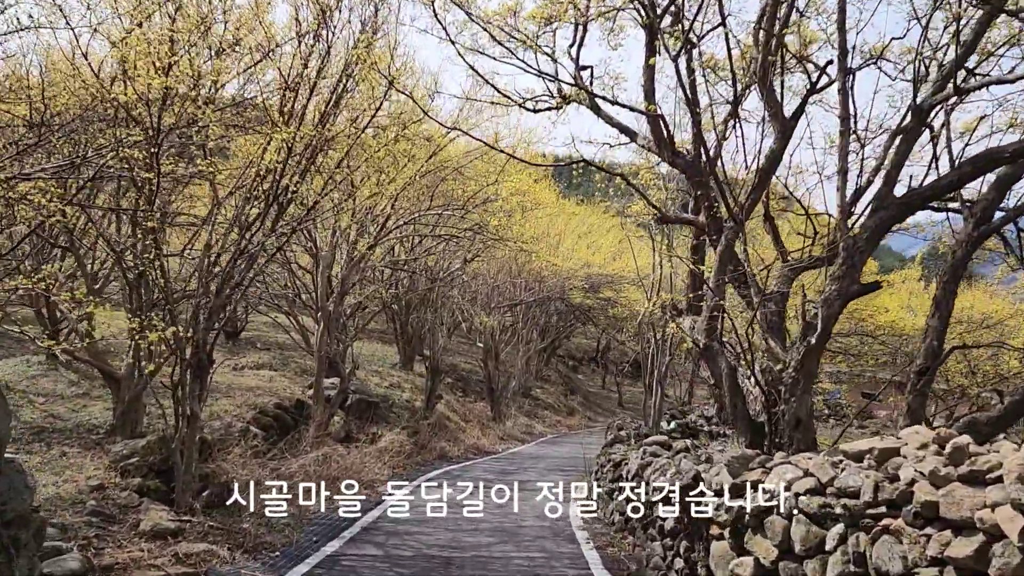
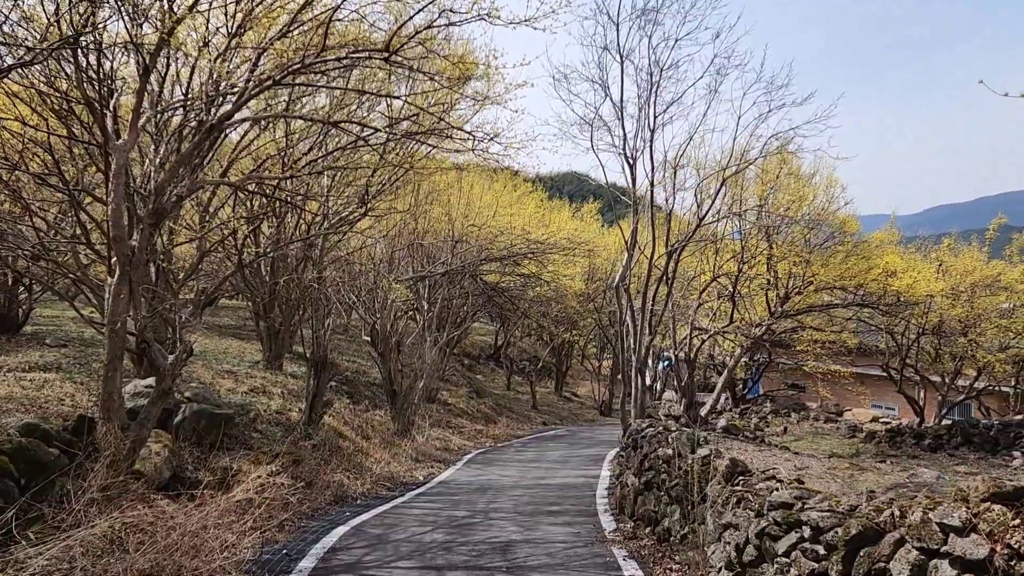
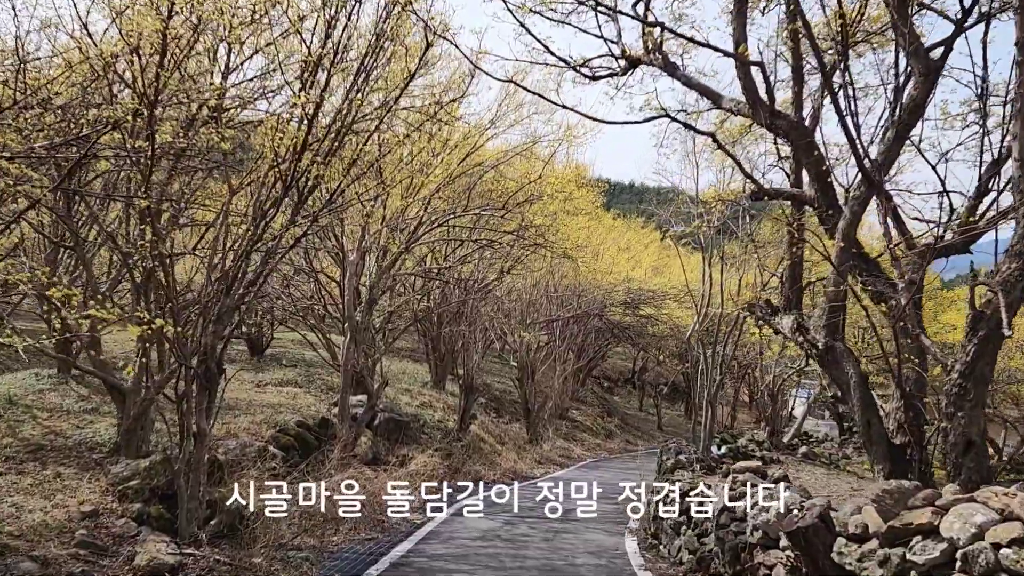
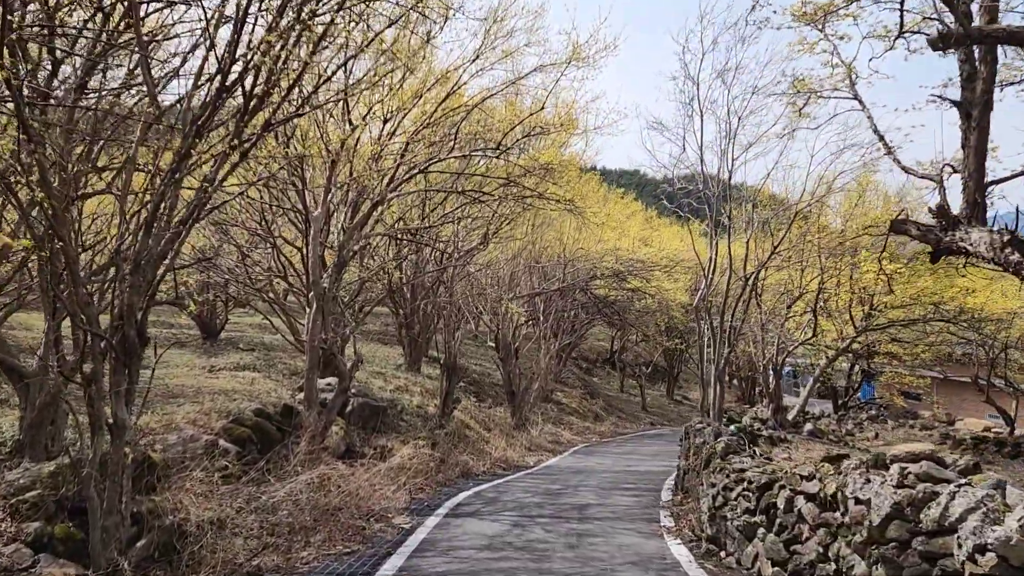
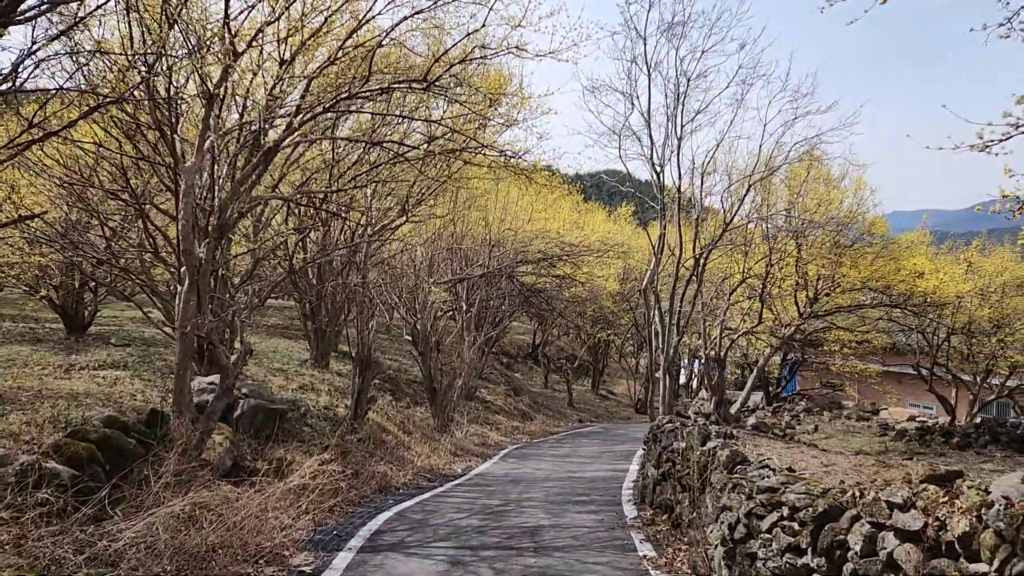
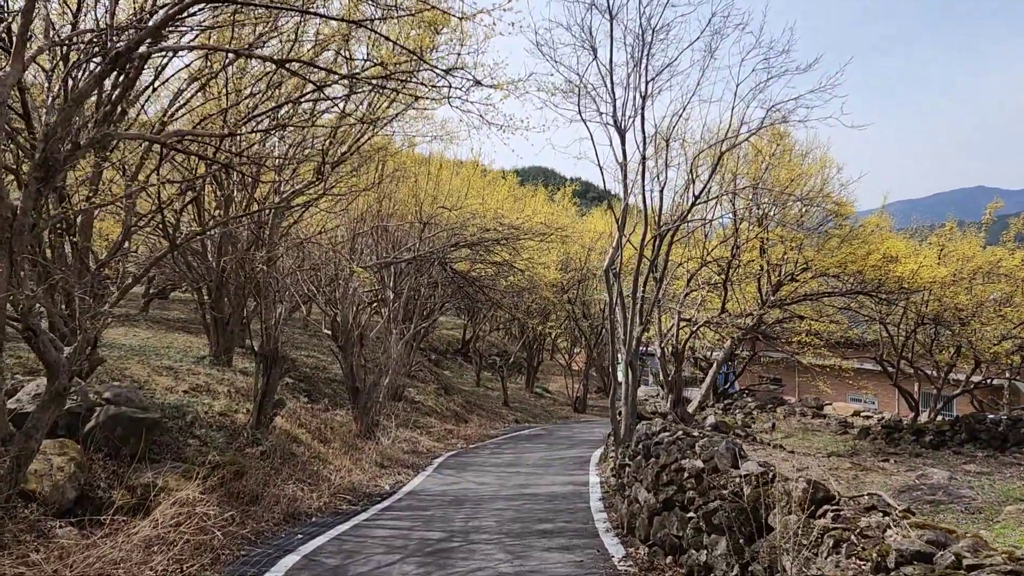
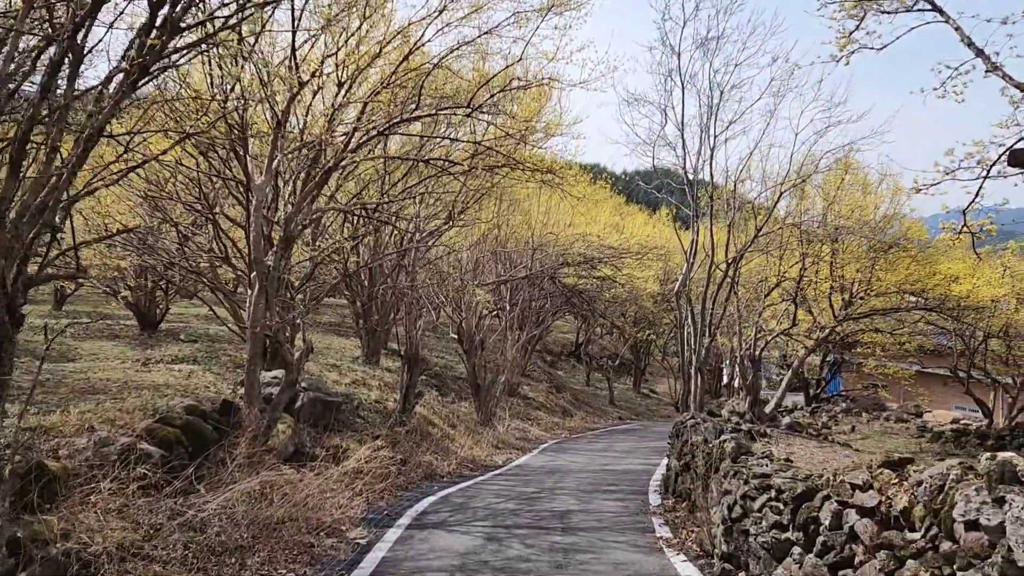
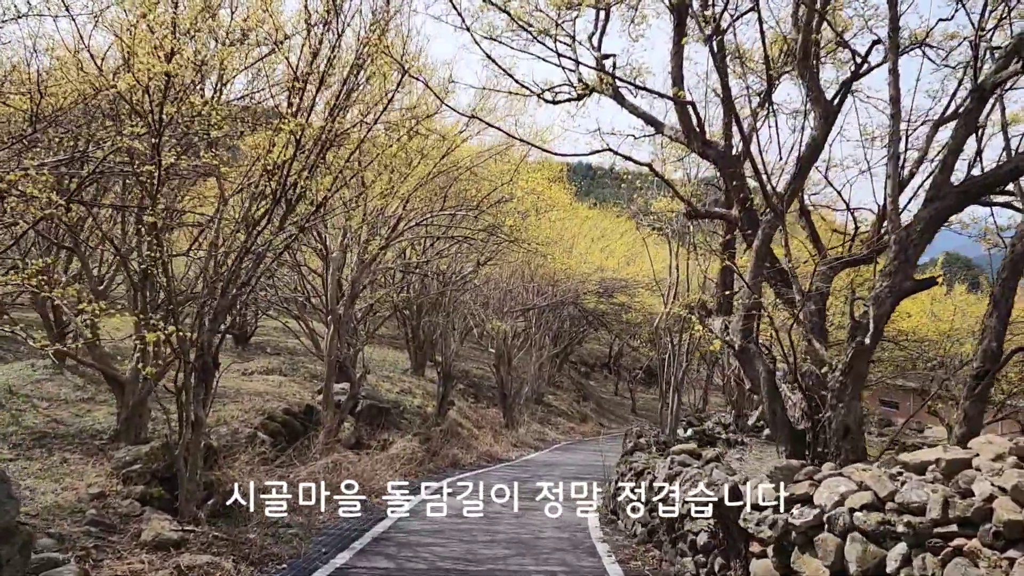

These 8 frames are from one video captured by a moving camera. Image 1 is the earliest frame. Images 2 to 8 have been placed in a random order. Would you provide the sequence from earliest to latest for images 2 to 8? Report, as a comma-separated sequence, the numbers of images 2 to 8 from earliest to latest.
8, 3, 4, 7, 5, 2, 6
